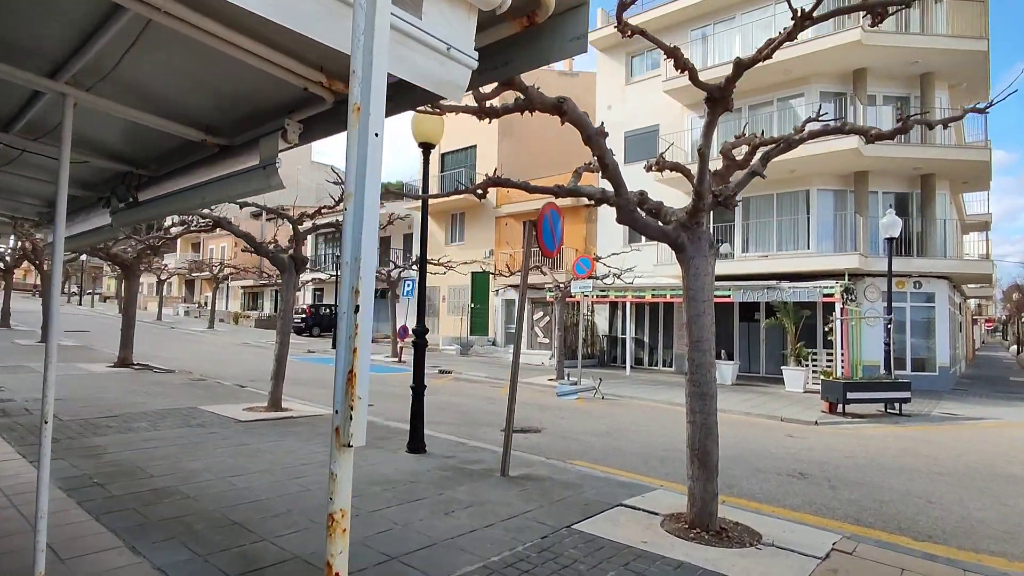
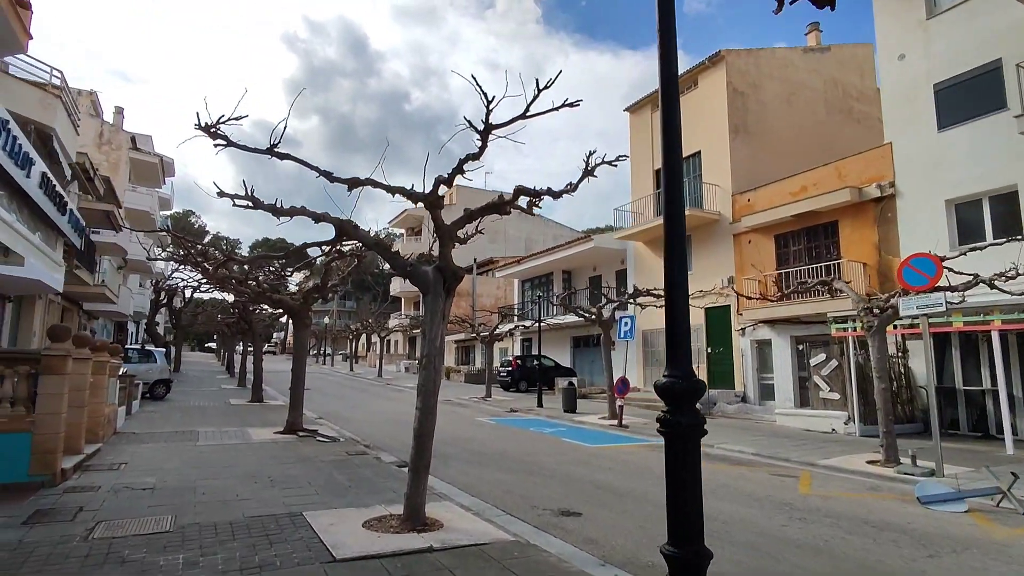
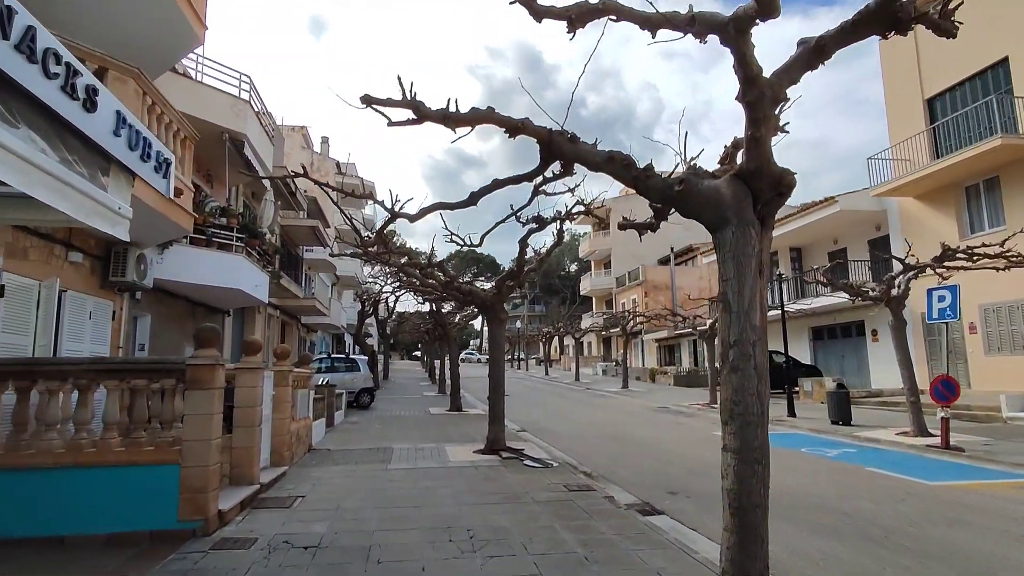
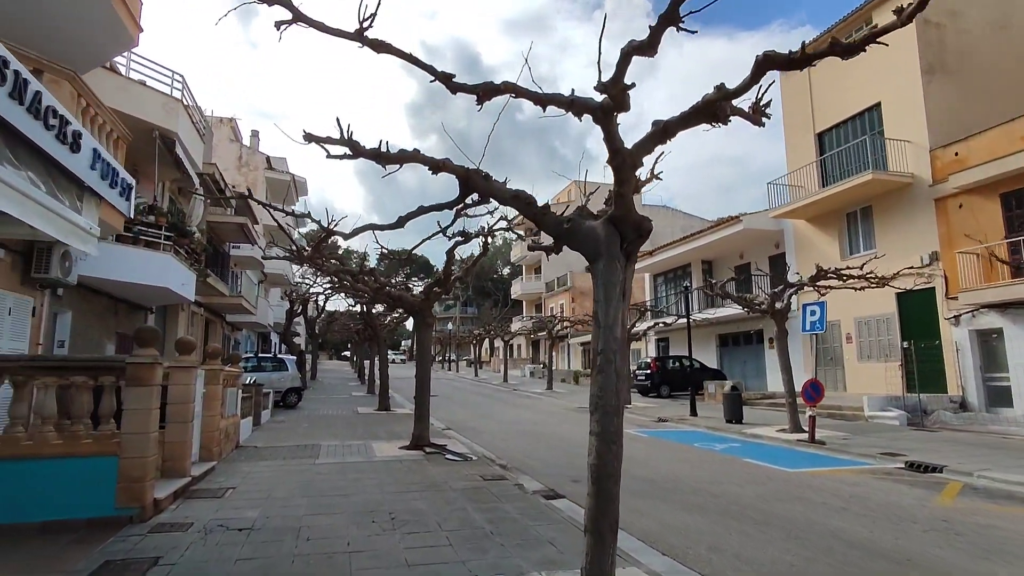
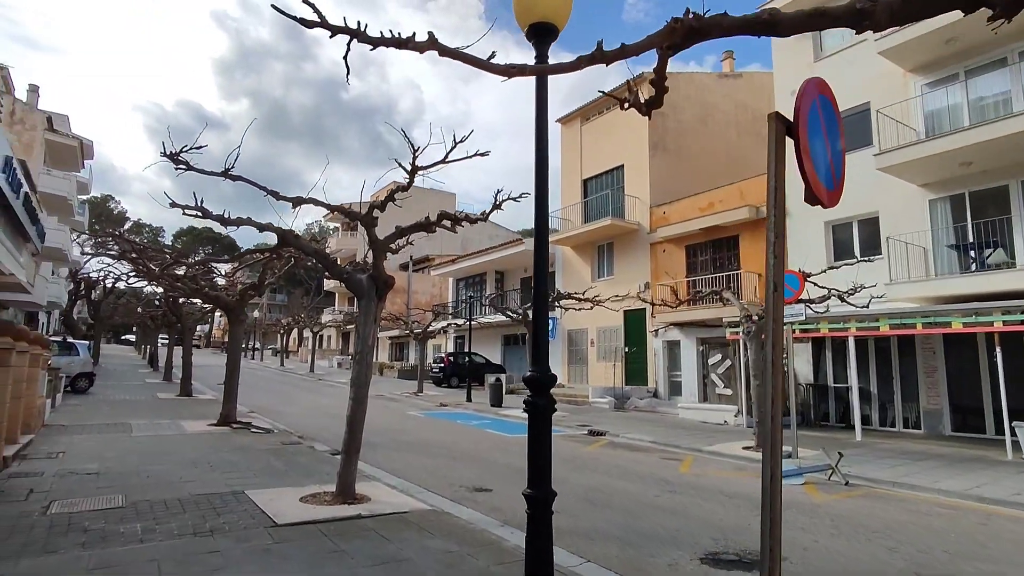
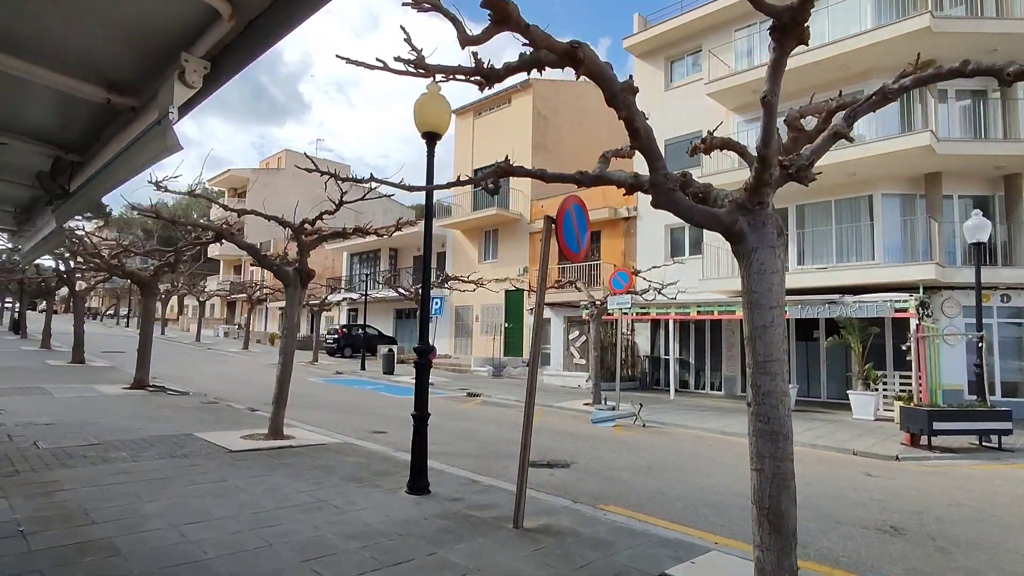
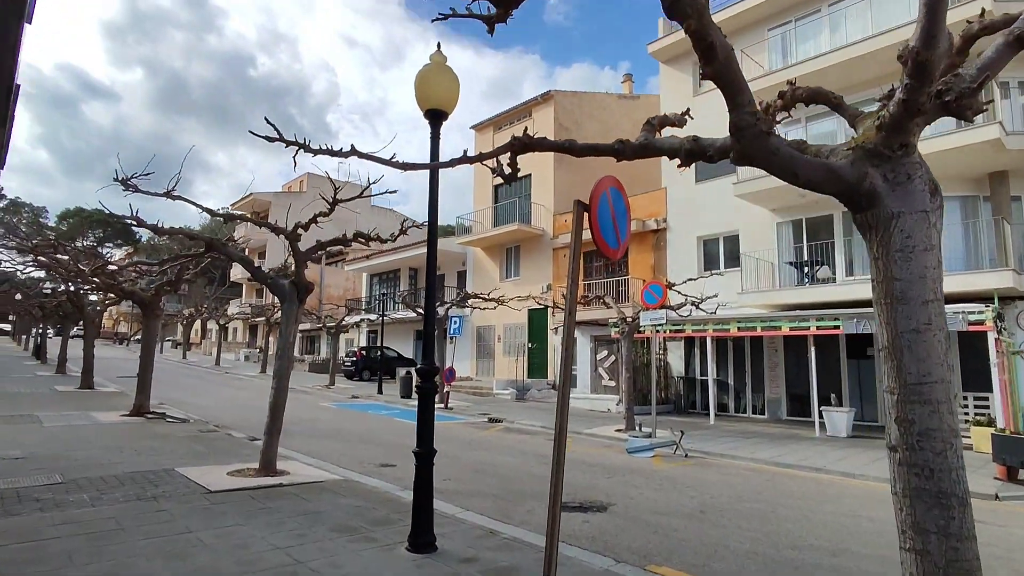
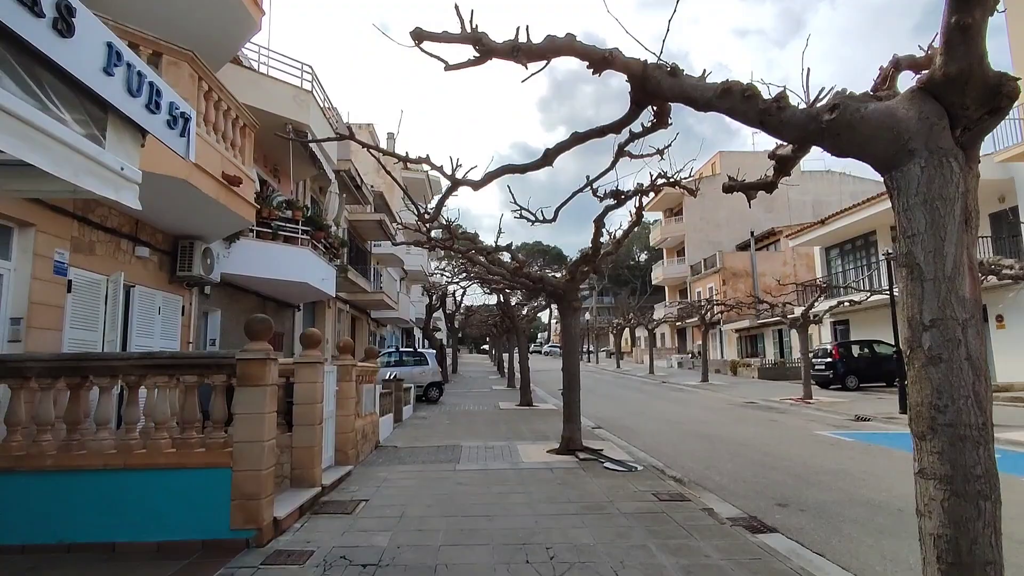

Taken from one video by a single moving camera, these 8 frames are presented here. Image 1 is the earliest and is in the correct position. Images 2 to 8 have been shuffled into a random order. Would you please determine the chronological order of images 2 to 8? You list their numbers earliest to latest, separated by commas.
6, 7, 5, 2, 4, 3, 8
